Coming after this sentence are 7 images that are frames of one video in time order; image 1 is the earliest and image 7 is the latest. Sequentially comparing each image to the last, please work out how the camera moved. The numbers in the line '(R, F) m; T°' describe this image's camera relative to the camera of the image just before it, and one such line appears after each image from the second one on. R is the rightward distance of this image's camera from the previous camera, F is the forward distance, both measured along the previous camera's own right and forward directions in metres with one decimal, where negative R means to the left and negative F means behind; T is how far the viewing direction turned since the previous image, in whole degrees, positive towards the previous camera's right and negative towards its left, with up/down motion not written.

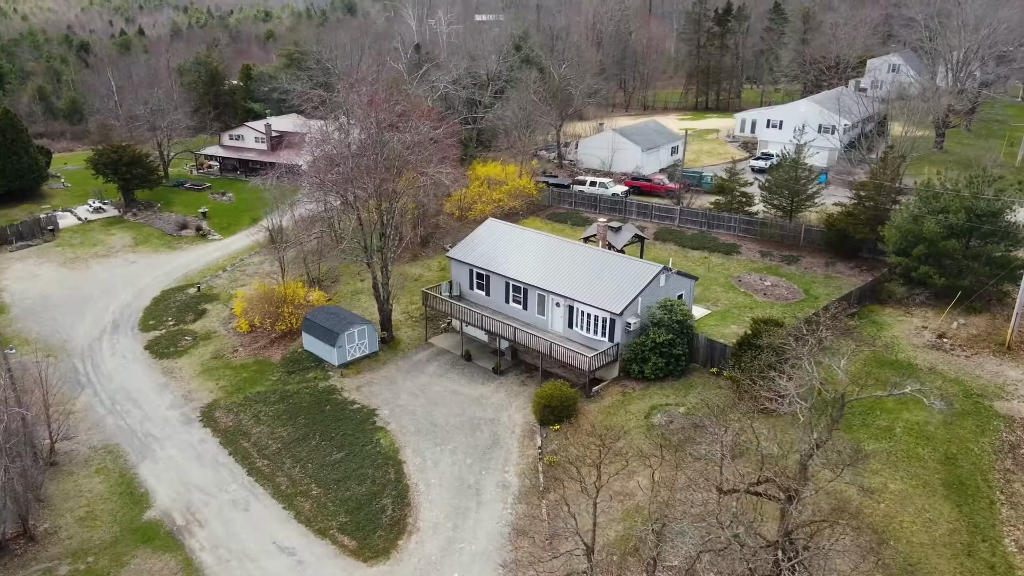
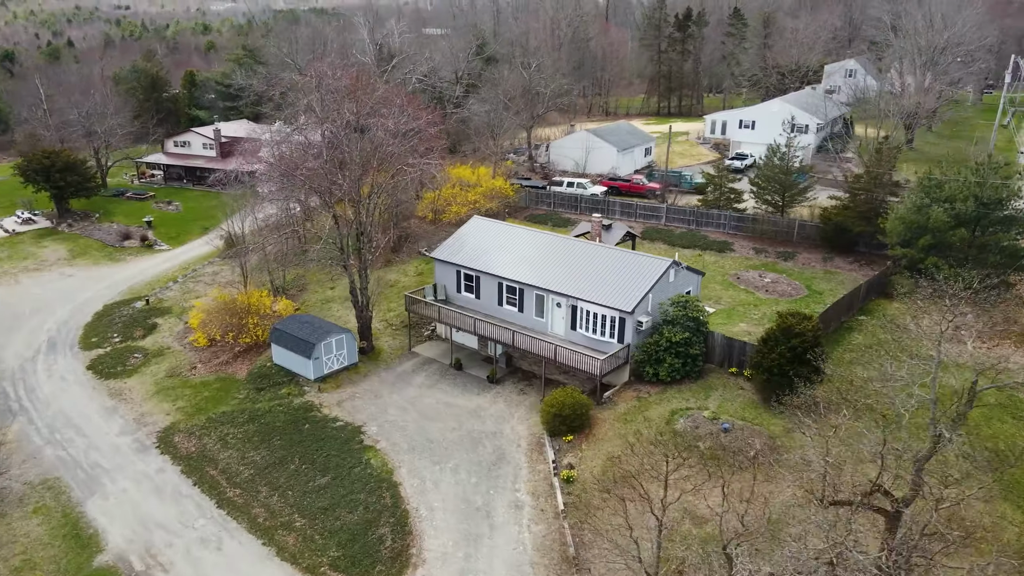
(-1.6, +2.5) m; +4°
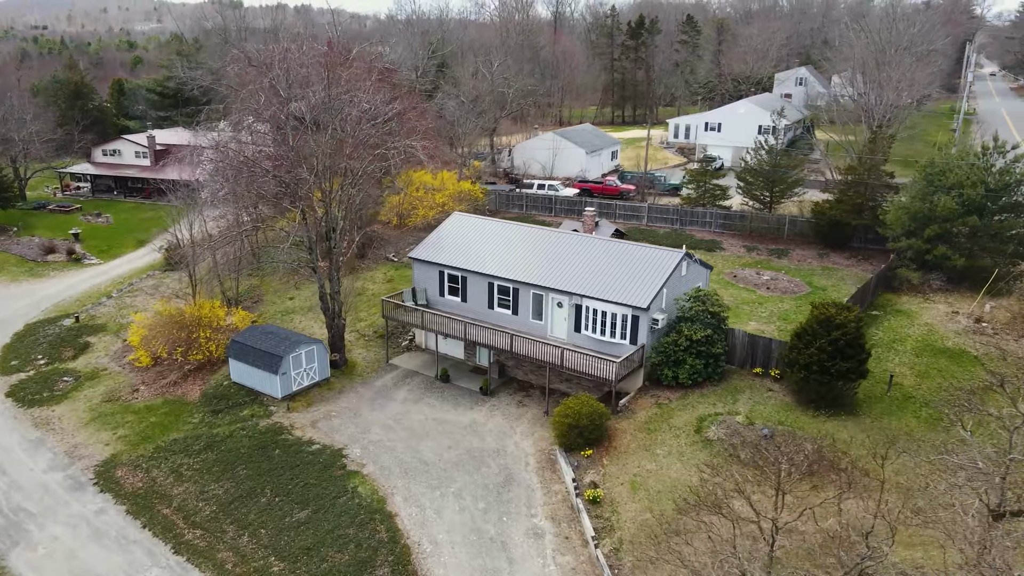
(-1.7, +2.7) m; +5°
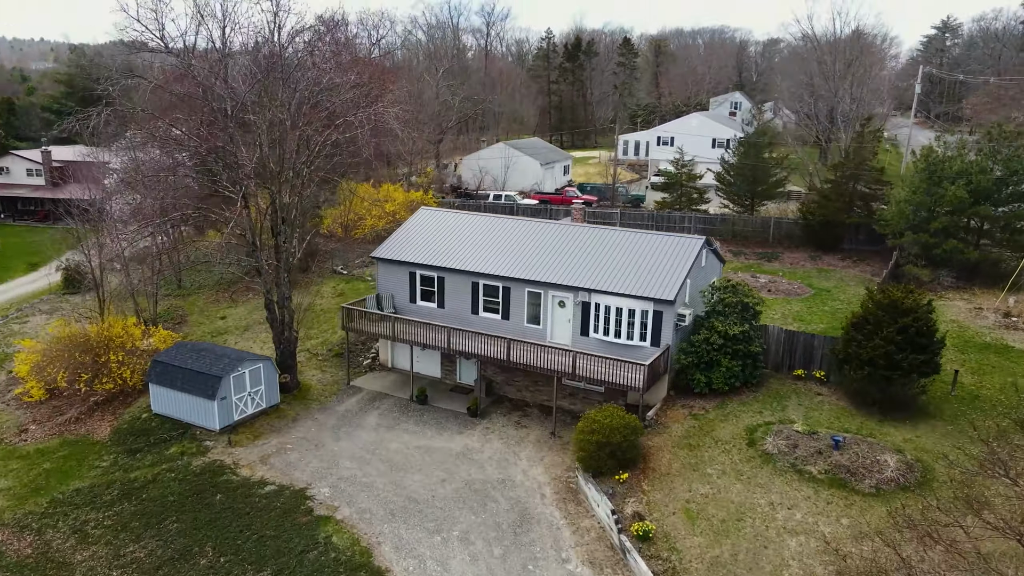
(-1.8, +3.8) m; +6°
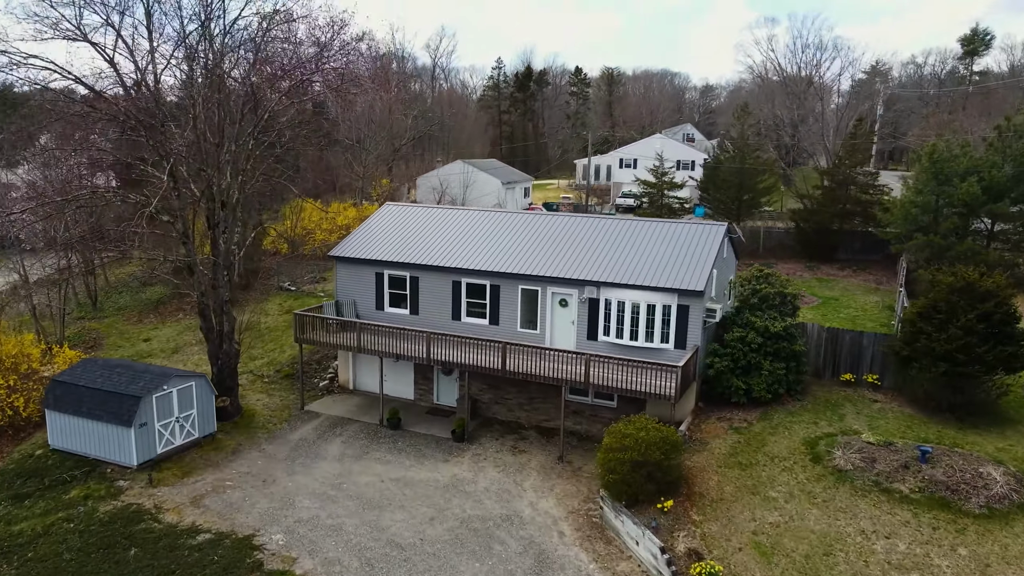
(-1.1, +3.2) m; +5°
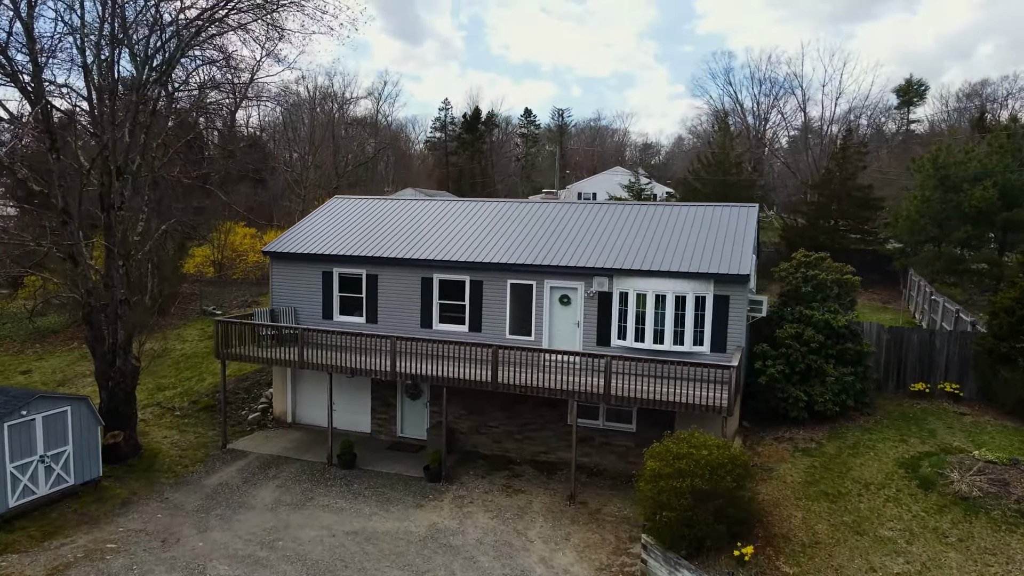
(-0.8, +3.4) m; +5°
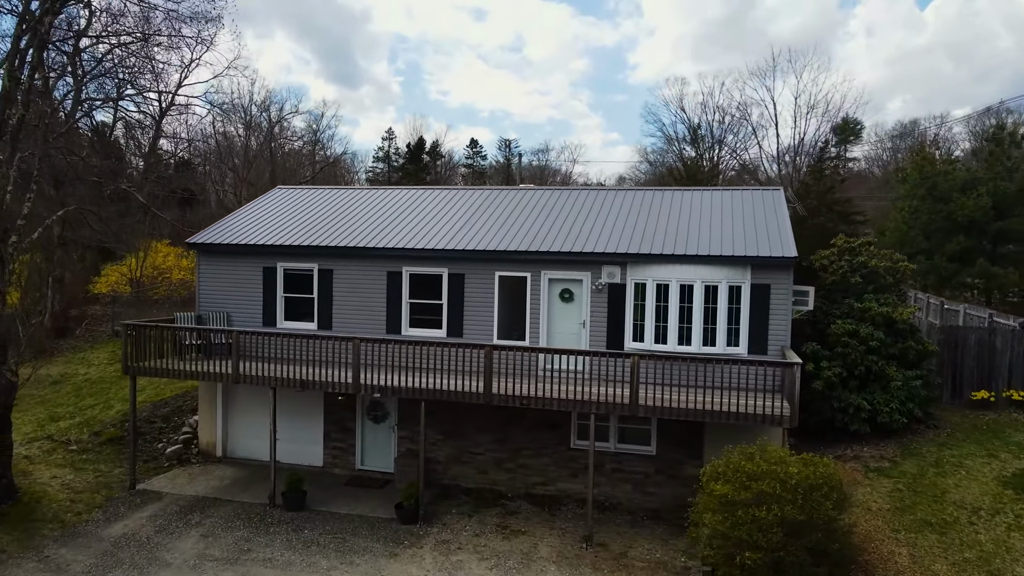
(-0.7, +2.3) m; +5°
